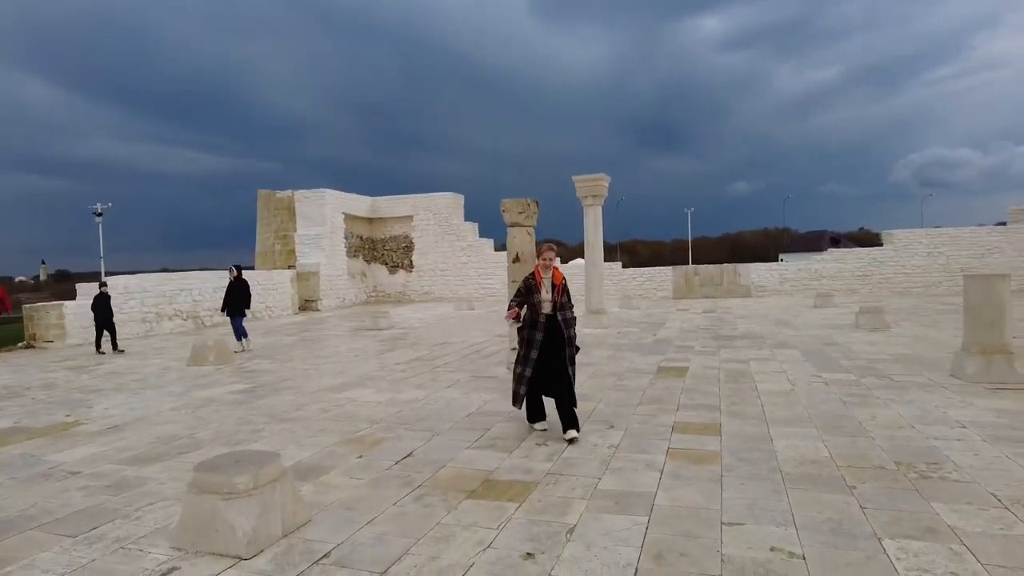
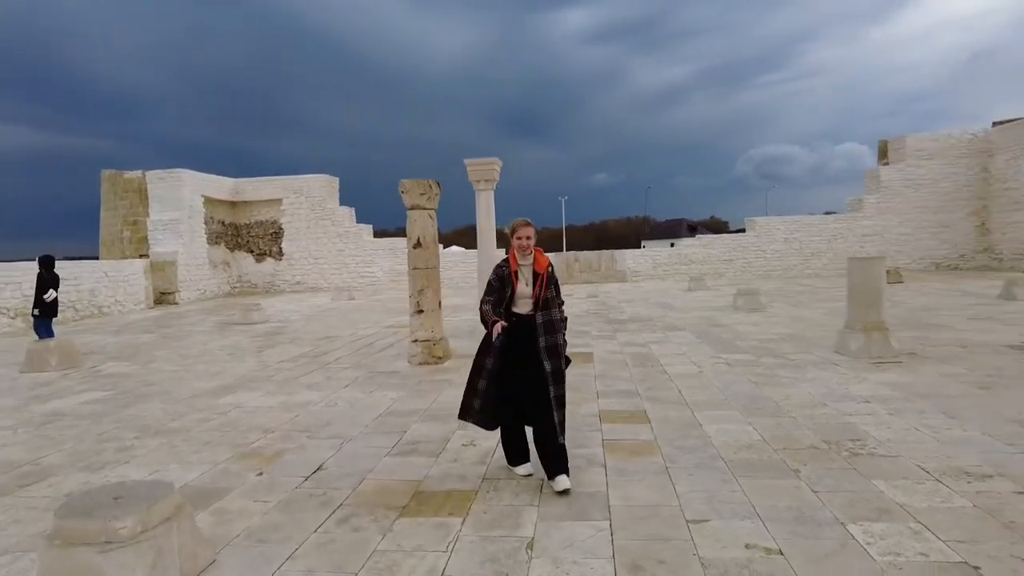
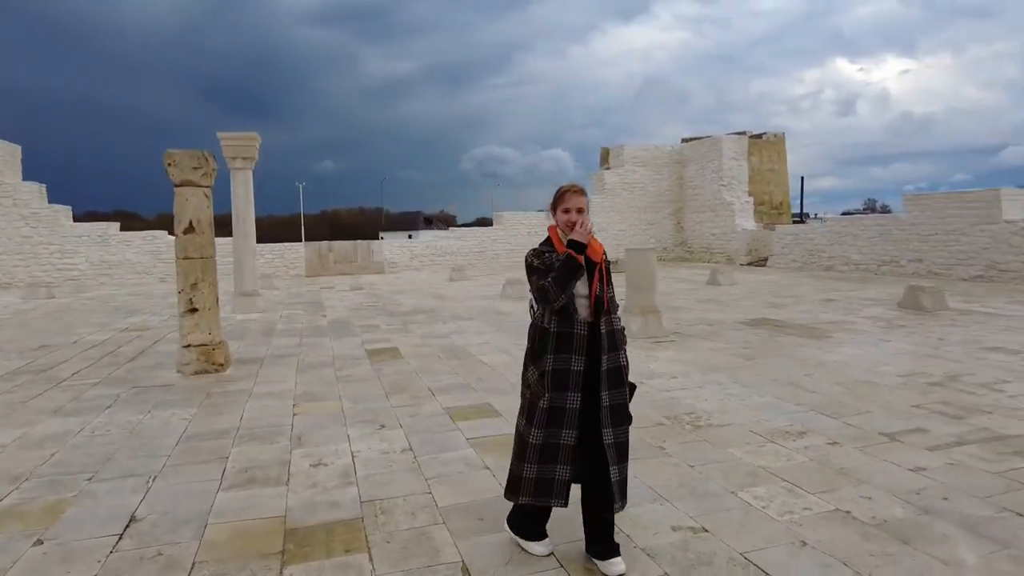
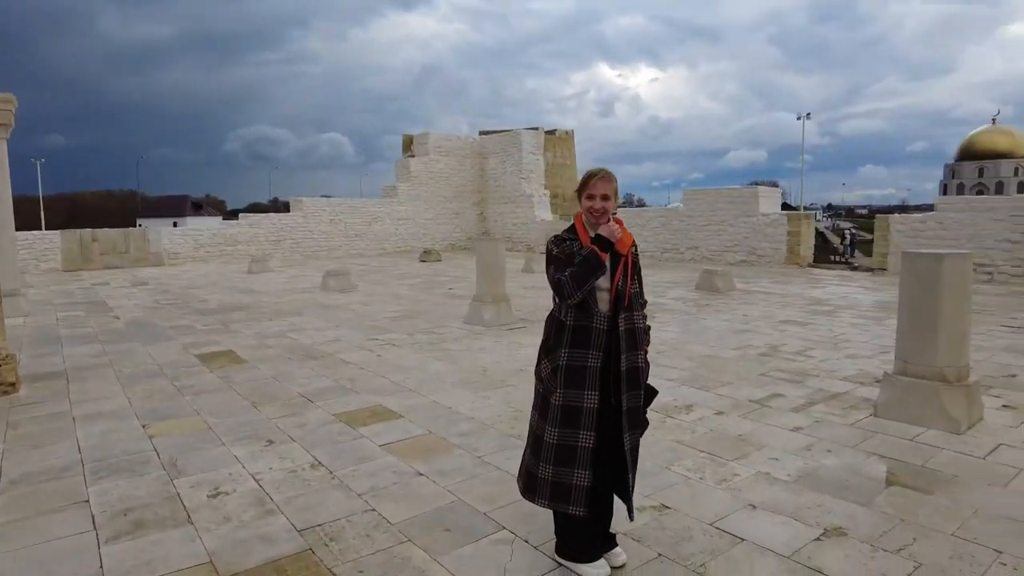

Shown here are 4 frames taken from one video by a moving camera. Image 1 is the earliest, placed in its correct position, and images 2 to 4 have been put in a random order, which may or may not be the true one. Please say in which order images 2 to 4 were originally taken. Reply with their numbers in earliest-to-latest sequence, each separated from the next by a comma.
2, 3, 4
